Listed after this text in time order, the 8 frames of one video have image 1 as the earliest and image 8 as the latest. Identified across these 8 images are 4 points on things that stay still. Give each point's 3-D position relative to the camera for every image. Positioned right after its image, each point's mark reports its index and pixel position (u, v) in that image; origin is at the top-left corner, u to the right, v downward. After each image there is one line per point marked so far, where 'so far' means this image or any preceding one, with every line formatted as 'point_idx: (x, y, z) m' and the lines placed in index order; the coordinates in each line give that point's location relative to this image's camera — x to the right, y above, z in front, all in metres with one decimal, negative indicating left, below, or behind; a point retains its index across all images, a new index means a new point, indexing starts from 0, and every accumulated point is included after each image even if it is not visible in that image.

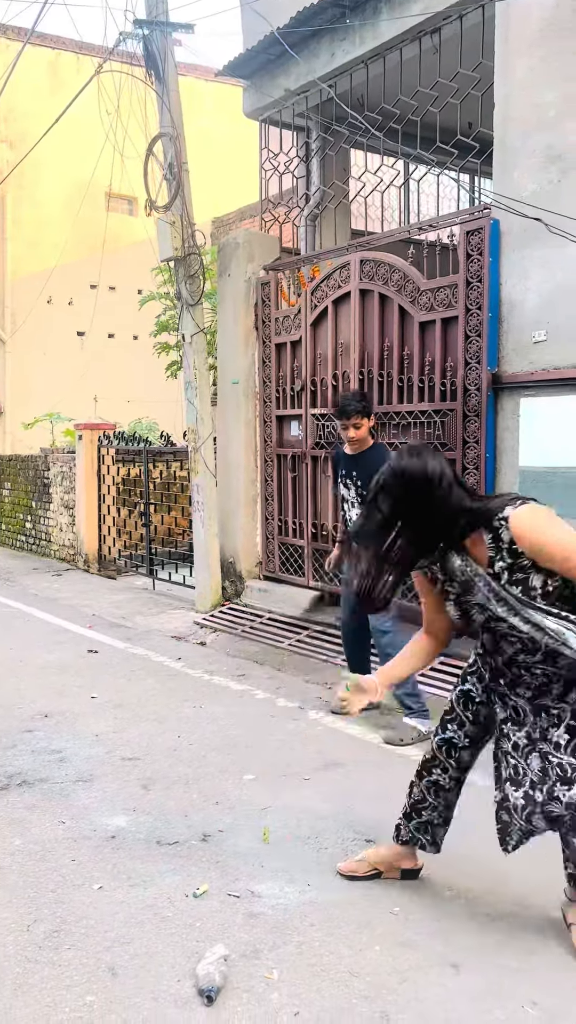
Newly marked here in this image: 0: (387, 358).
0: (+0.6, +1.0, +5.7) m
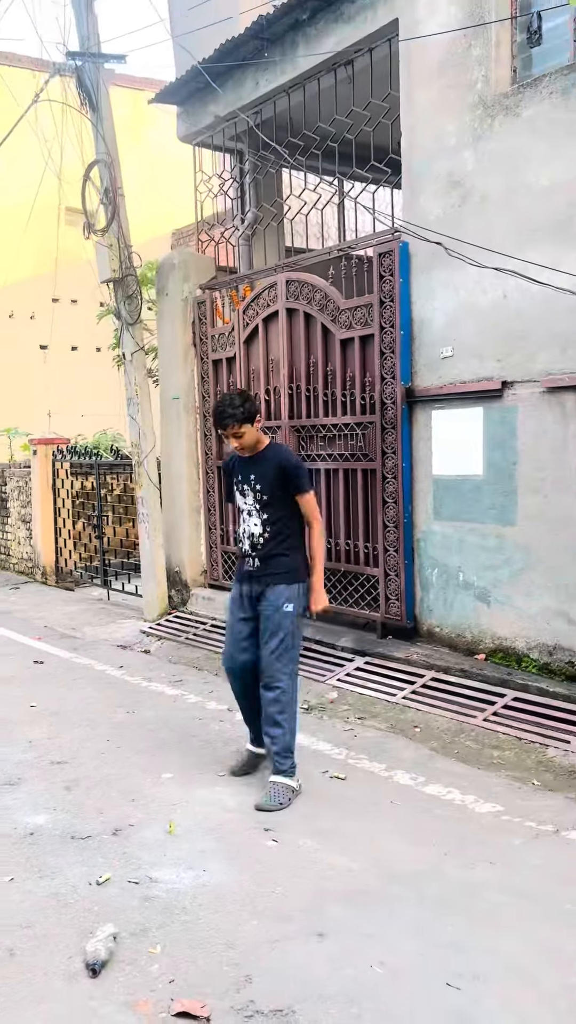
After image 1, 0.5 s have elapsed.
0: (+0.2, +0.9, +5.9) m
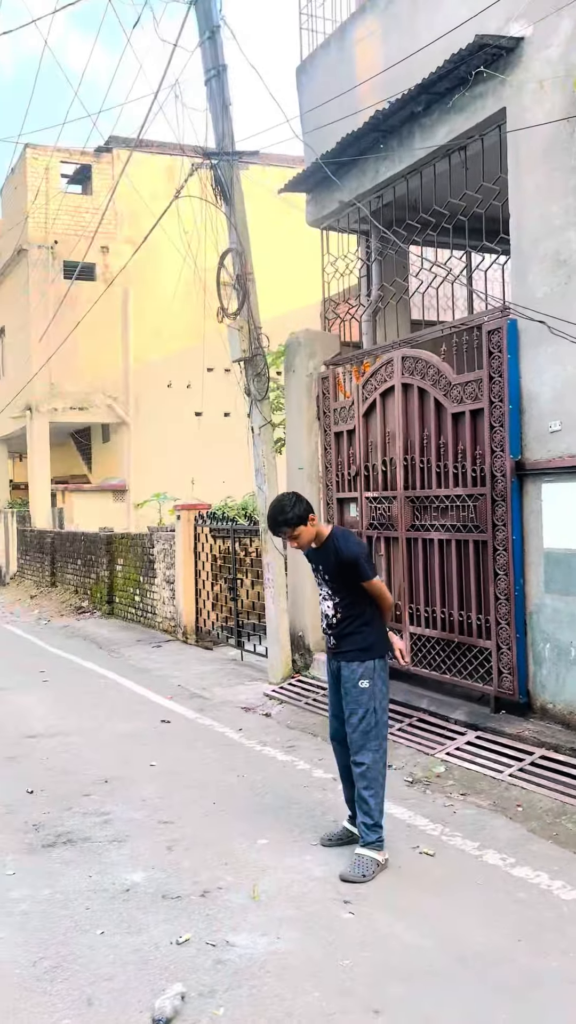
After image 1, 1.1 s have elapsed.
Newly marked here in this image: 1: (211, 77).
0: (+0.9, +0.4, +6.1) m
1: (-0.6, +3.5, +7.4) m
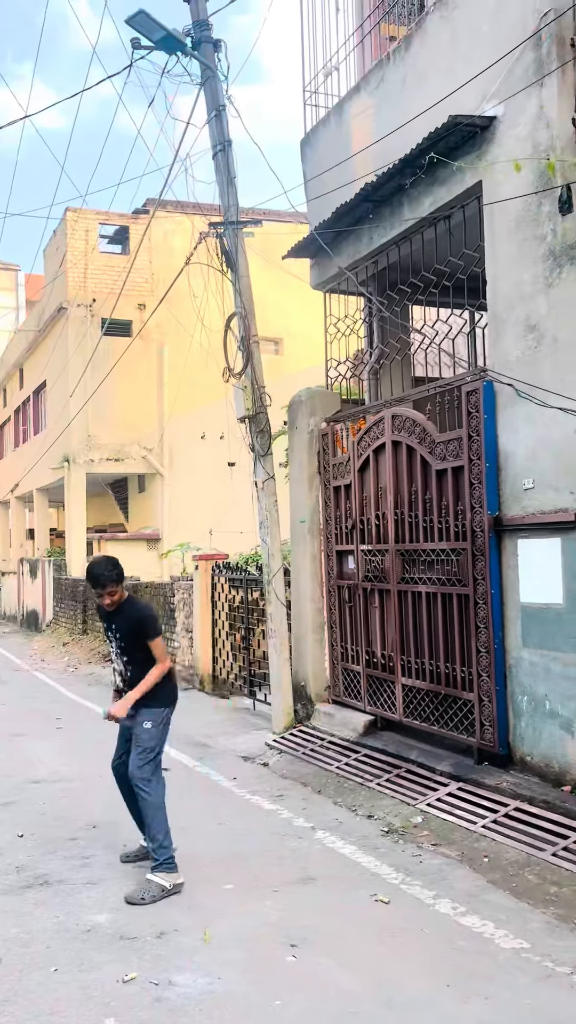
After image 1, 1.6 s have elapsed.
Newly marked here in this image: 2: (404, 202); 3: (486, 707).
0: (+0.9, +0.1, +6.2) m
1: (-0.6, +3.1, +7.9) m
2: (+0.8, +2.2, +6.5) m
3: (+1.2, -1.2, +5.5) m
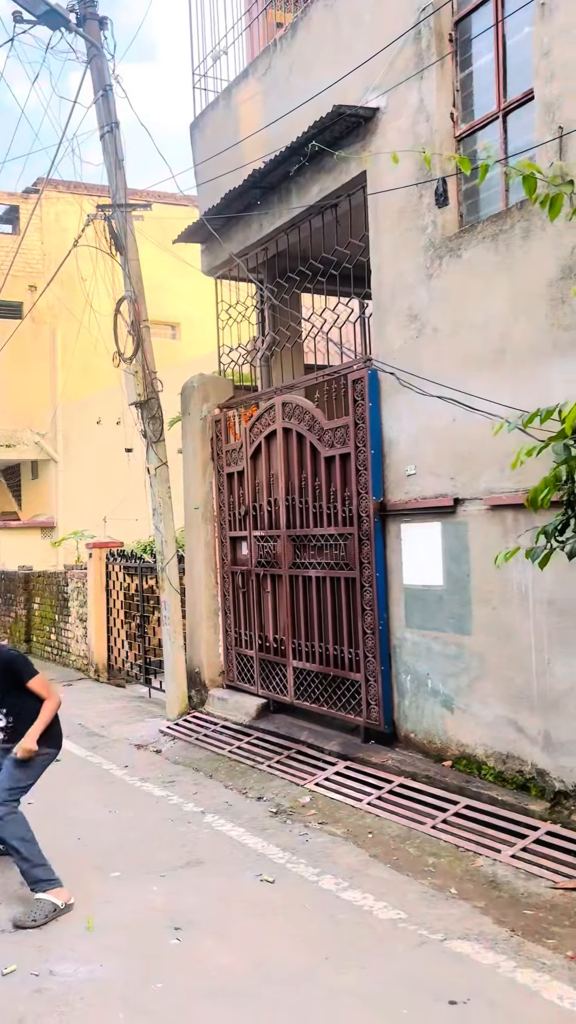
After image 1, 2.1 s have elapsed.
0: (+0.1, +0.2, +6.3) m
1: (-1.6, +3.2, +7.7) m
2: (0.0, +2.3, +6.6) m
3: (+0.5, -1.1, +5.7) m
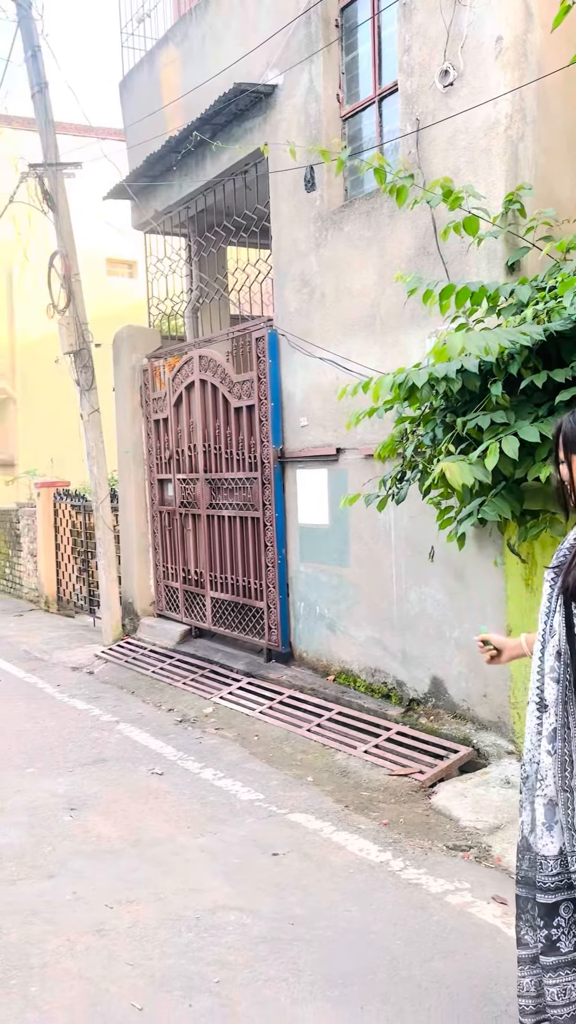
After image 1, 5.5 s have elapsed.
0: (-0.5, +0.6, +7.0) m
1: (-2.2, +3.7, +8.1) m
2: (-0.6, +2.8, +7.0) m
3: (-0.1, -0.7, +6.4) m
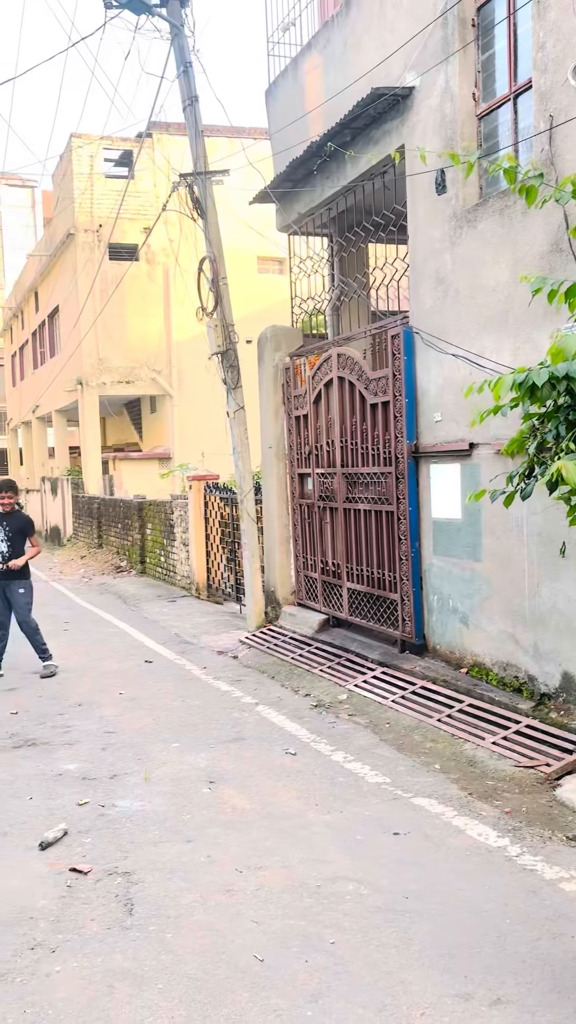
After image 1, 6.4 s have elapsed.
0: (+0.5, +0.6, +7.2) m
1: (-0.9, +3.8, +8.5) m
2: (+0.5, +2.8, +7.2) m
3: (+0.9, -0.7, +6.6) m
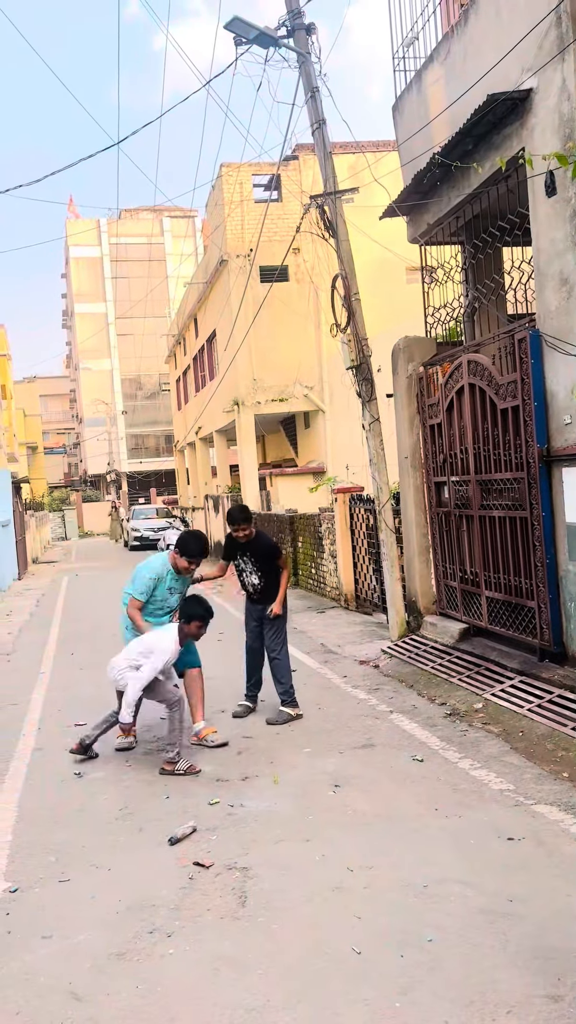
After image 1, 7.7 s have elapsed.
0: (+1.6, +0.6, +7.1) m
1: (+0.3, +3.7, +8.8) m
2: (+1.4, +2.7, +7.2) m
3: (+1.8, -0.7, +6.4) m
